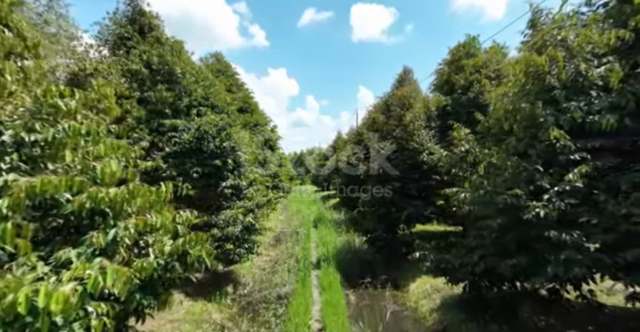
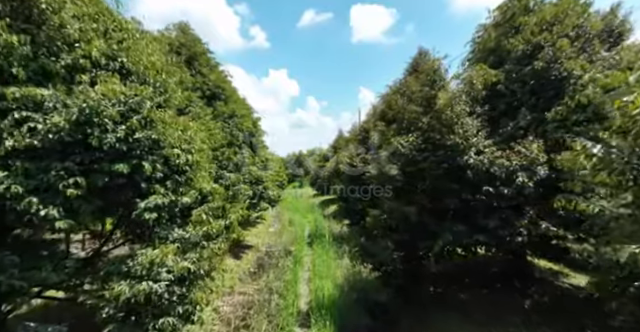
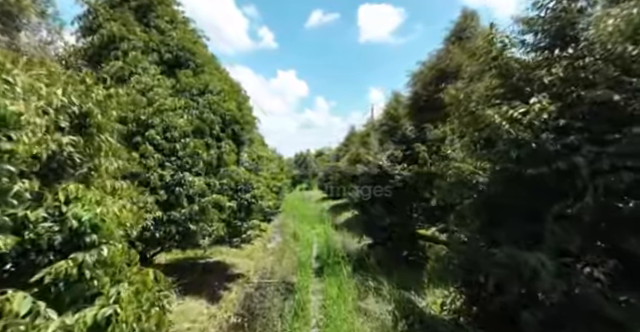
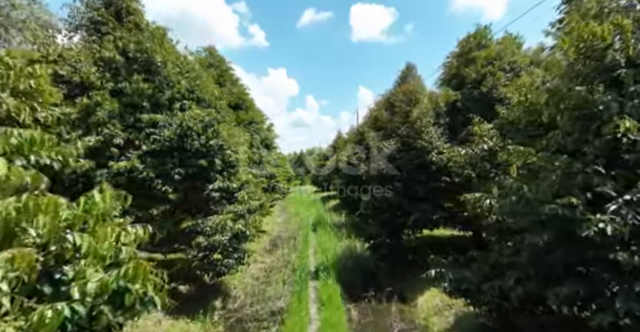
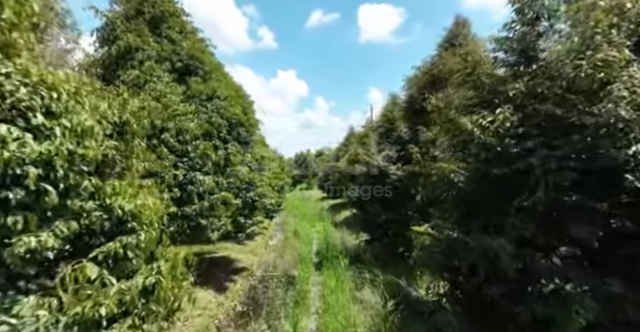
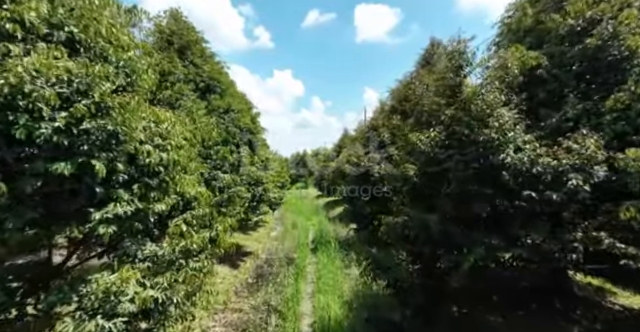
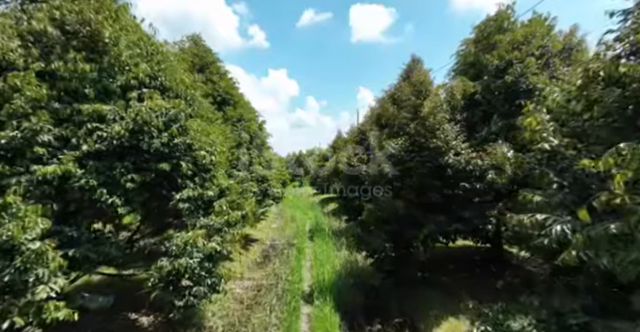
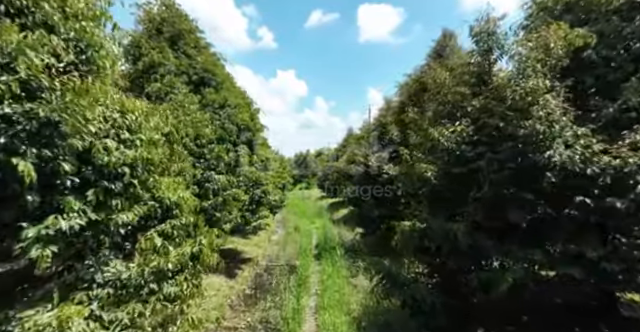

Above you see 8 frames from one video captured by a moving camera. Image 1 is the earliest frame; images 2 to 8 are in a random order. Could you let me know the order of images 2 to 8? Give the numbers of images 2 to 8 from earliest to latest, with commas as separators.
4, 7, 2, 6, 8, 5, 3
